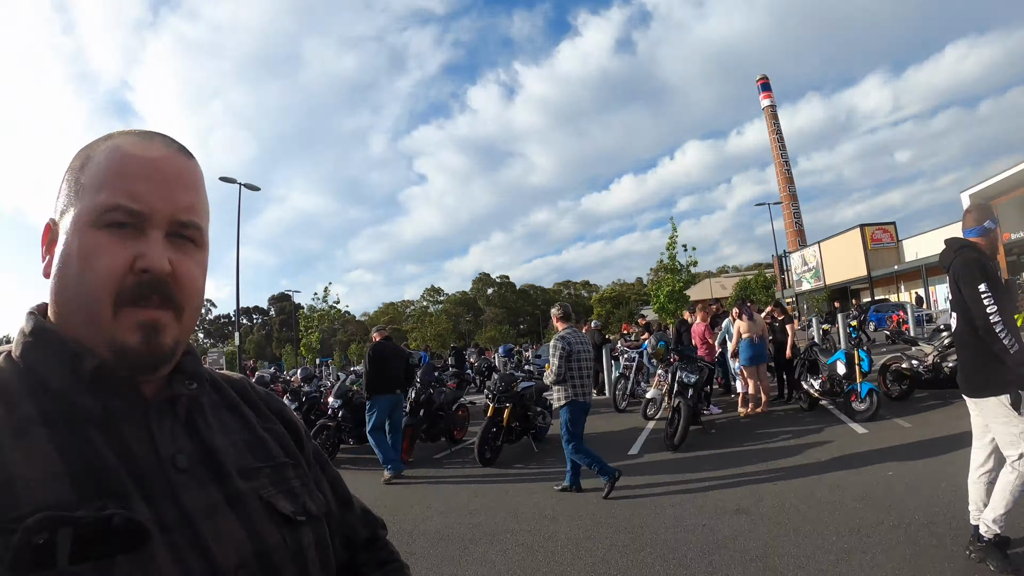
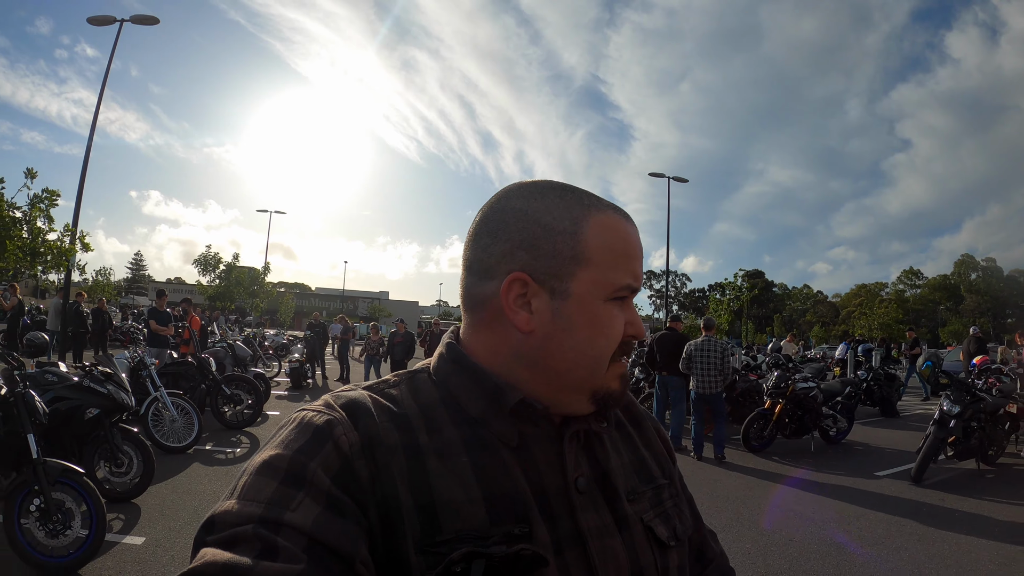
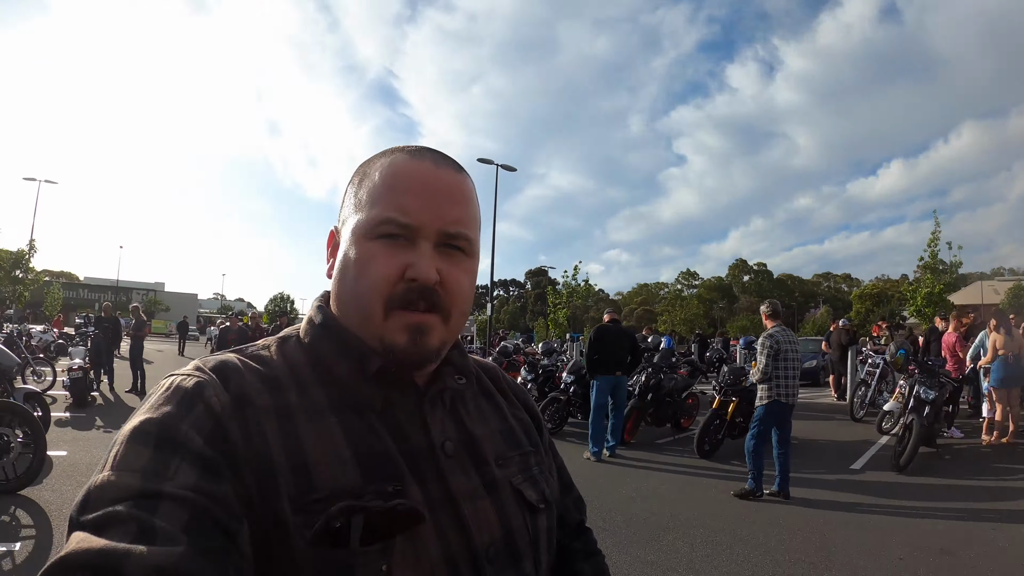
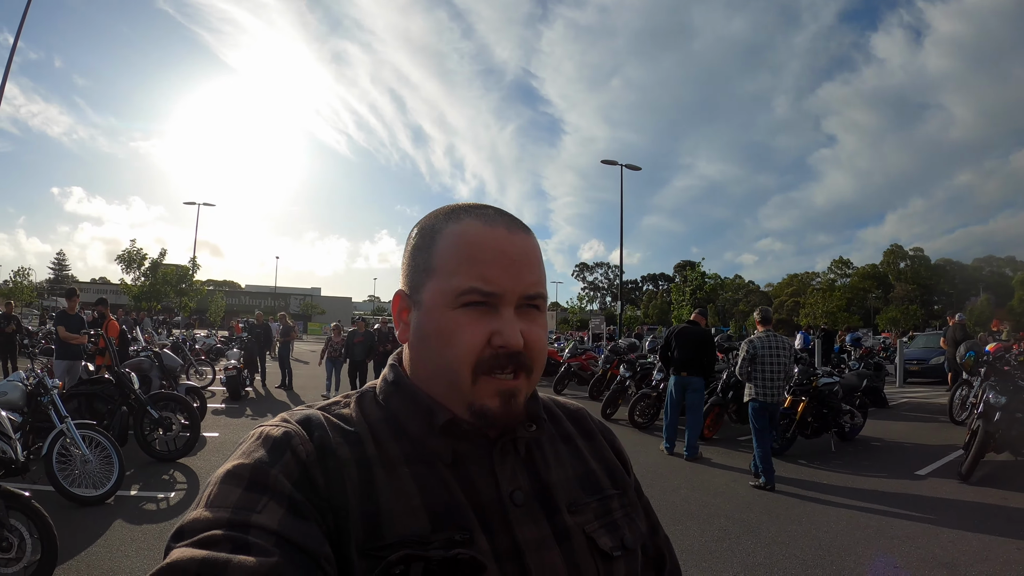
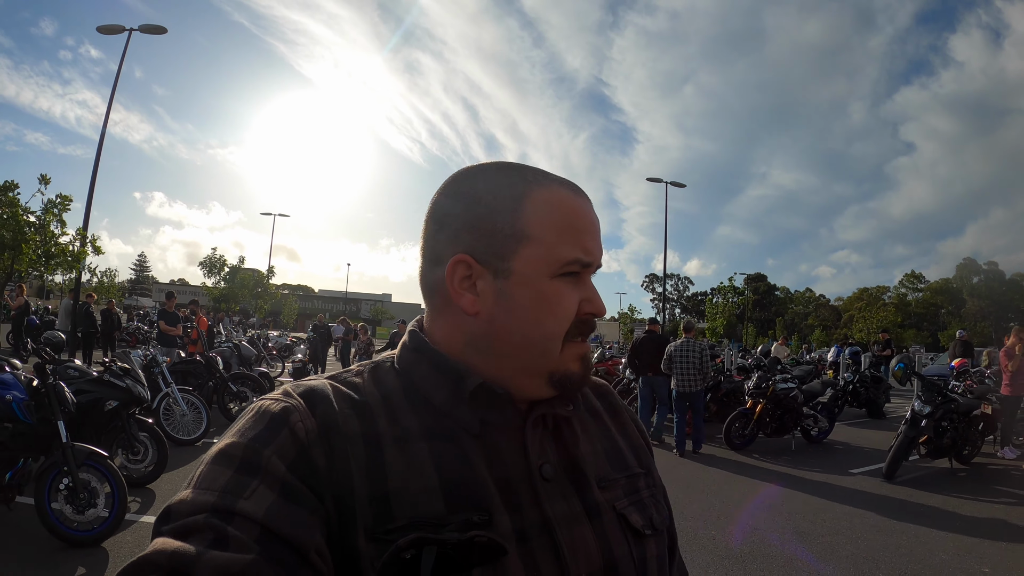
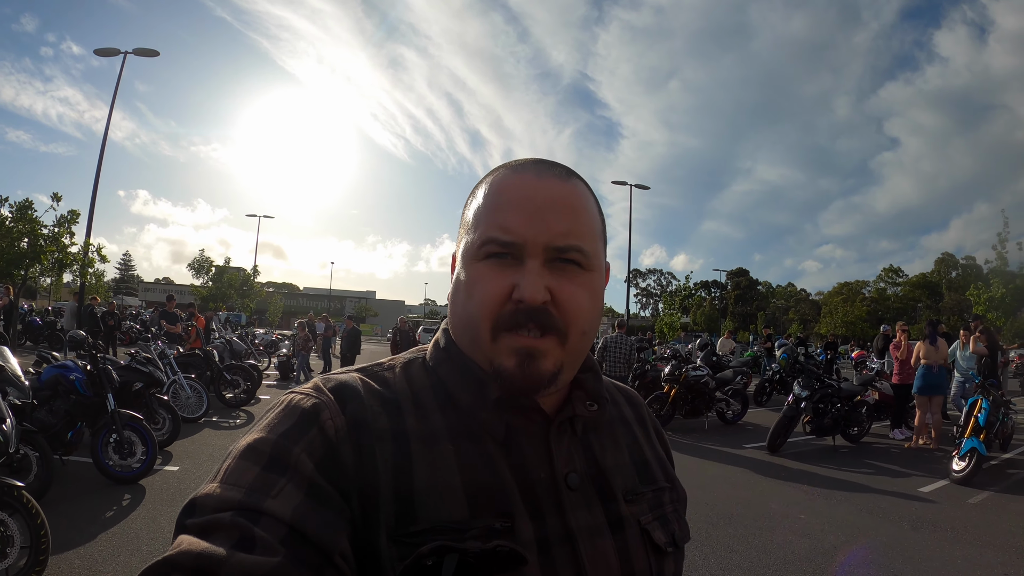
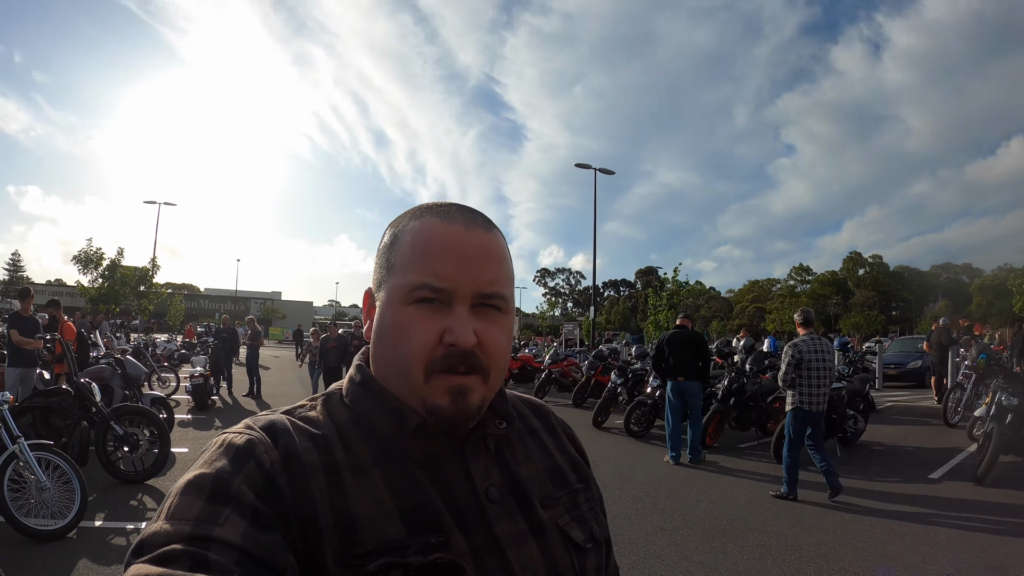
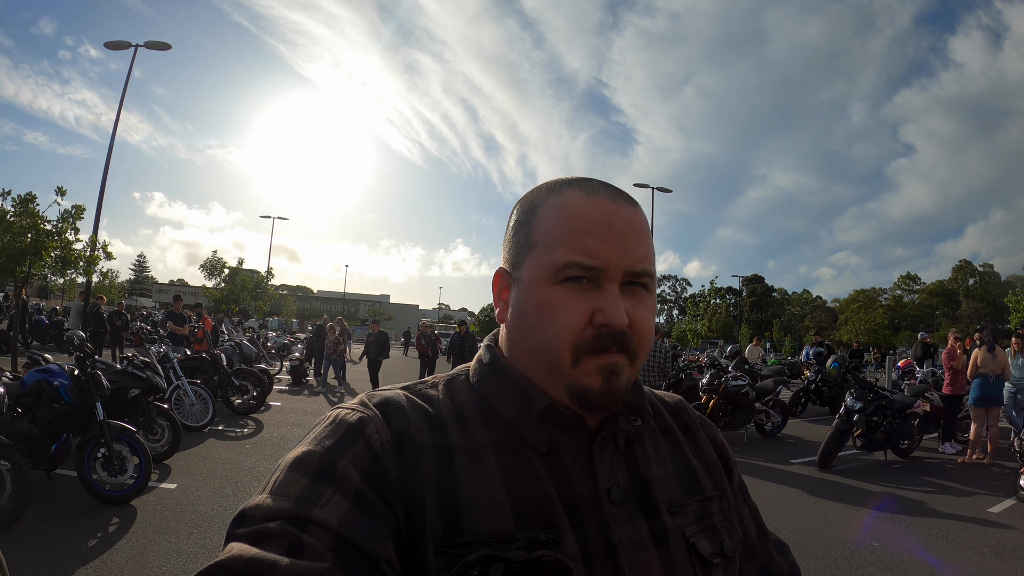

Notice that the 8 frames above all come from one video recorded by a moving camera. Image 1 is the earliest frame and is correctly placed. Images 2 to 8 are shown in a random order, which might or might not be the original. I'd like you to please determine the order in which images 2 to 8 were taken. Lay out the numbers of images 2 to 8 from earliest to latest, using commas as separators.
3, 7, 4, 2, 5, 8, 6
